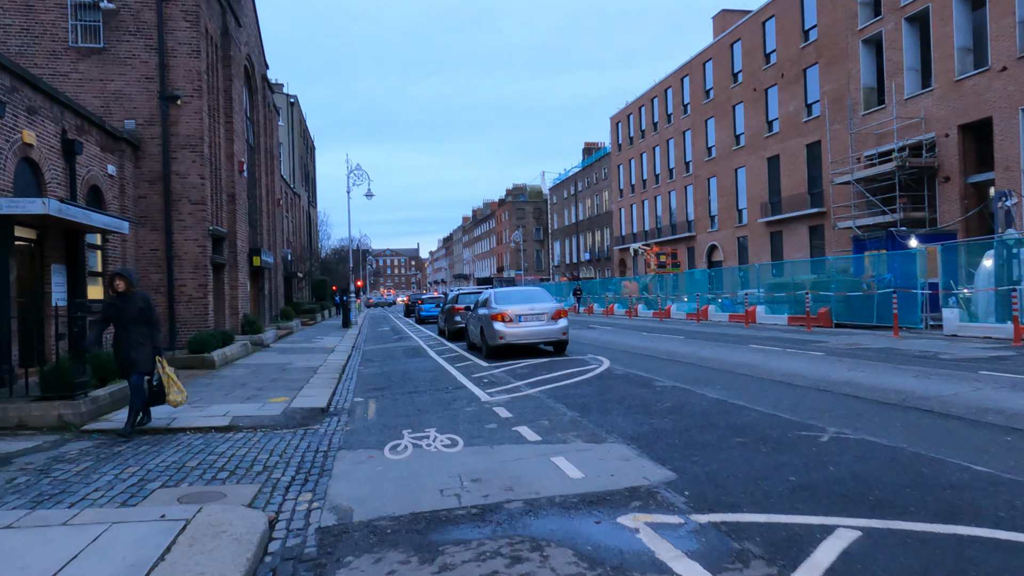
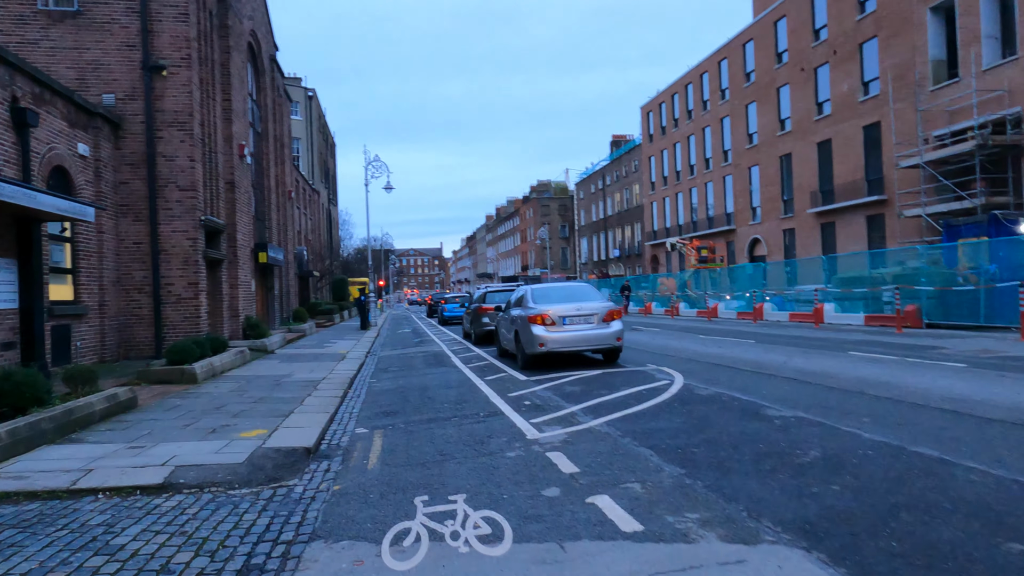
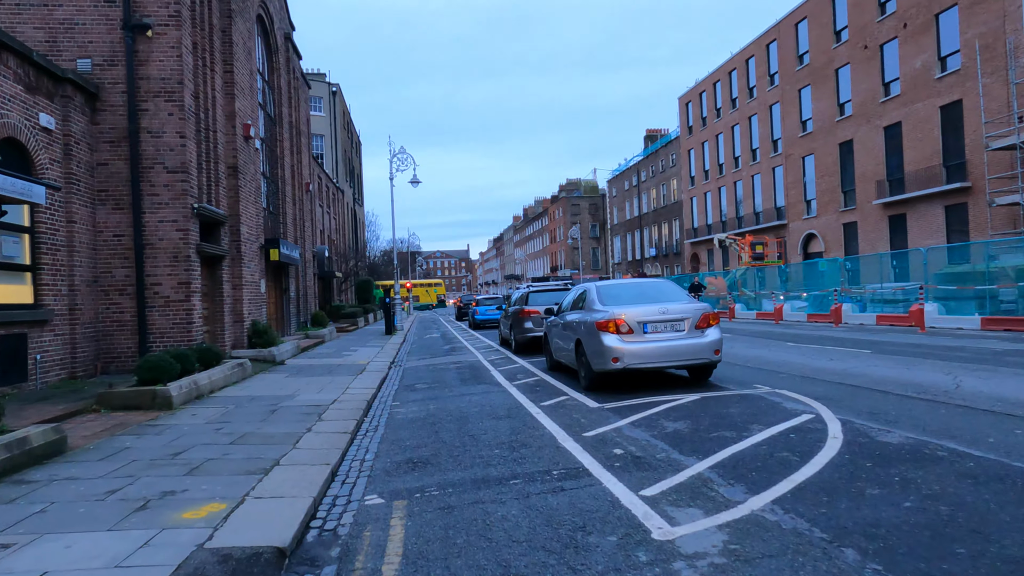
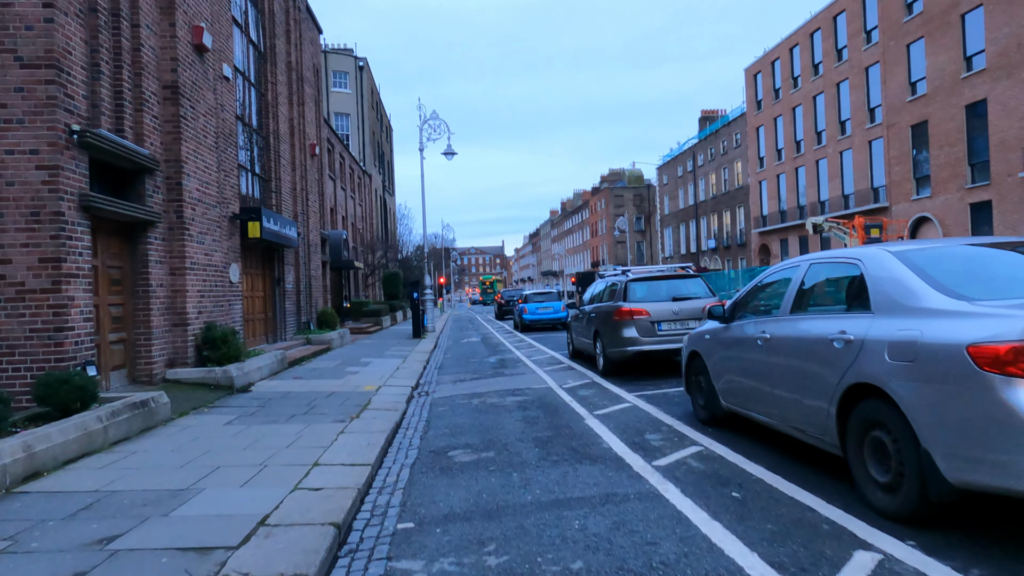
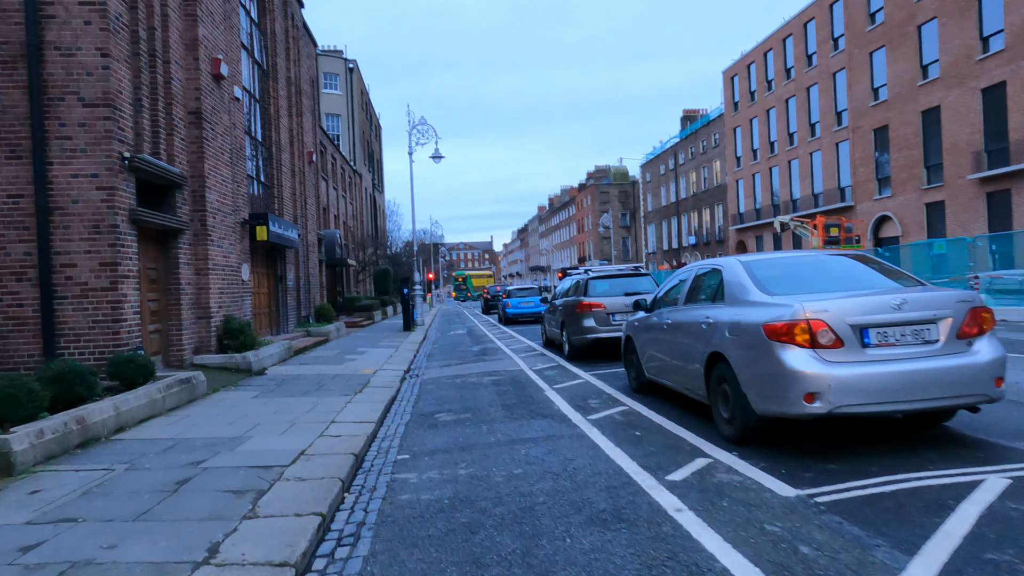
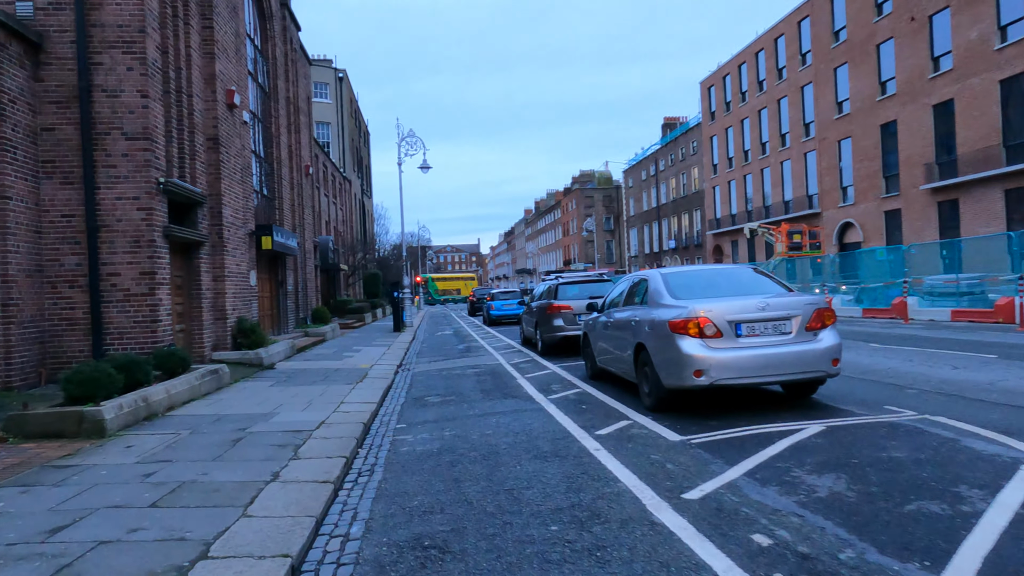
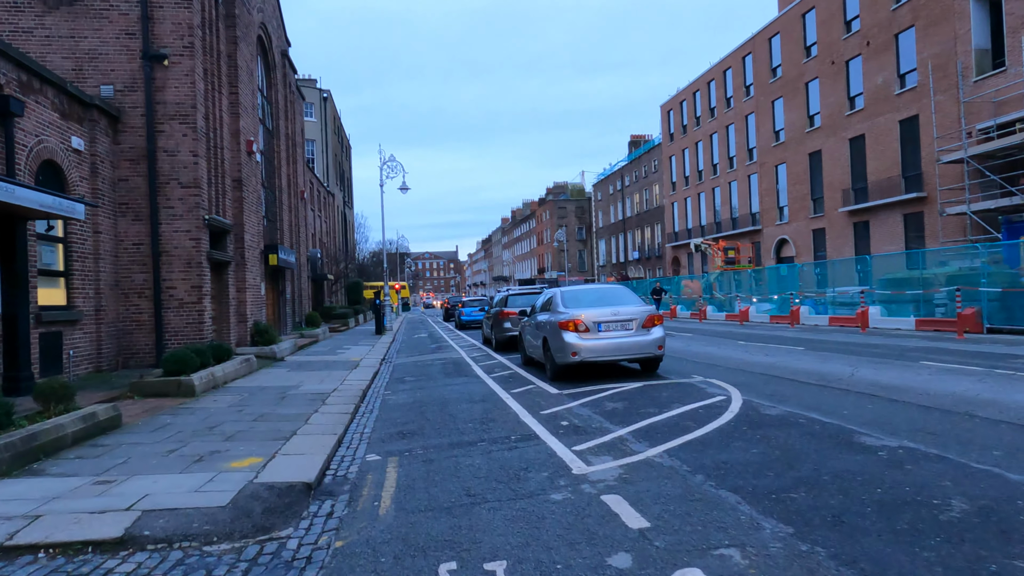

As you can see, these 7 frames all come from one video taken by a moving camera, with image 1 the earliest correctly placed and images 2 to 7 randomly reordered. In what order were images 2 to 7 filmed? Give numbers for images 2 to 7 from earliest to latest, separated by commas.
2, 7, 3, 6, 5, 4
